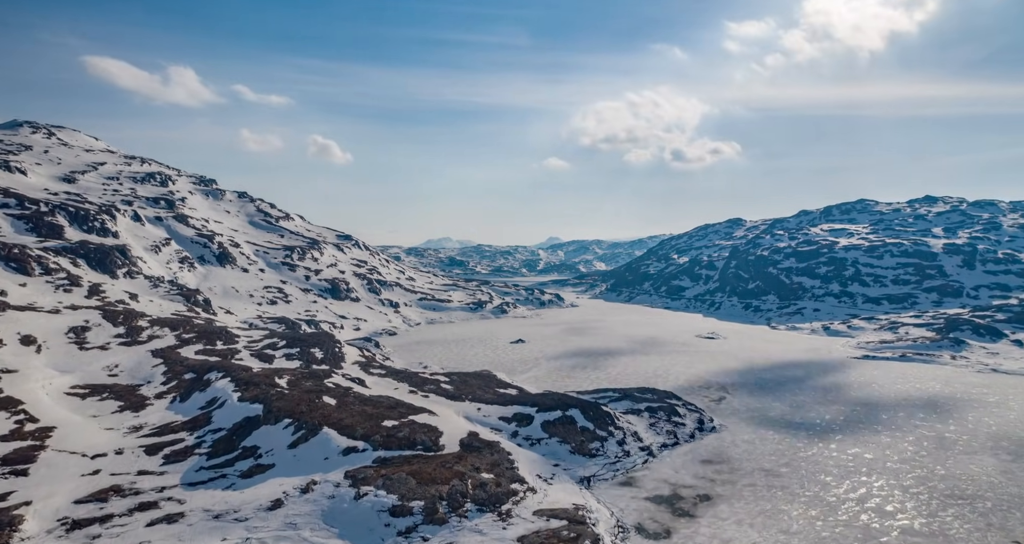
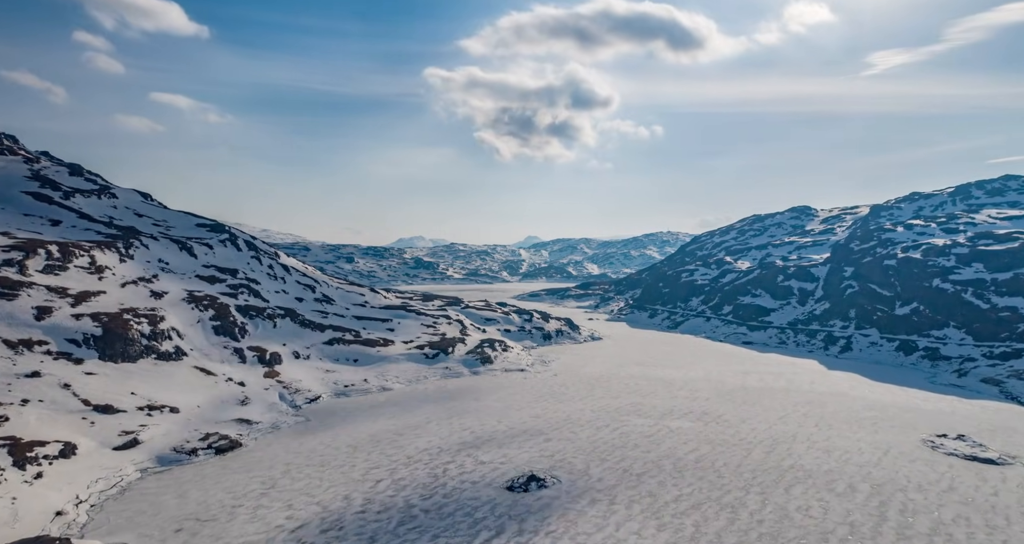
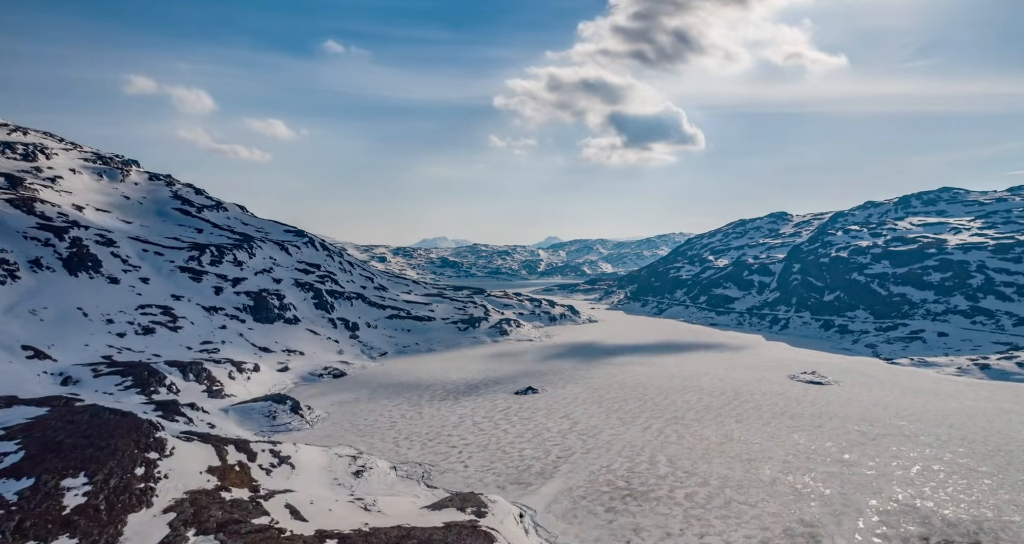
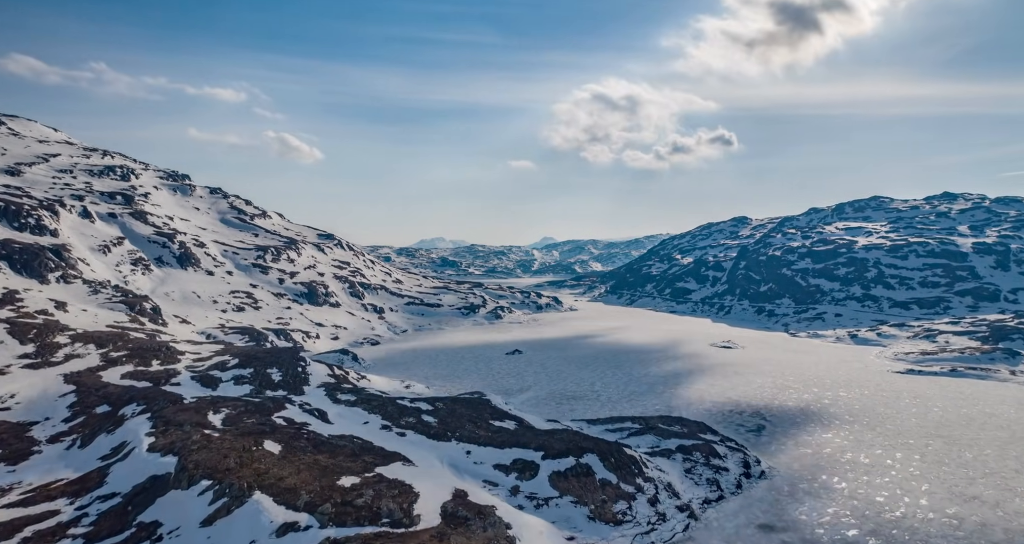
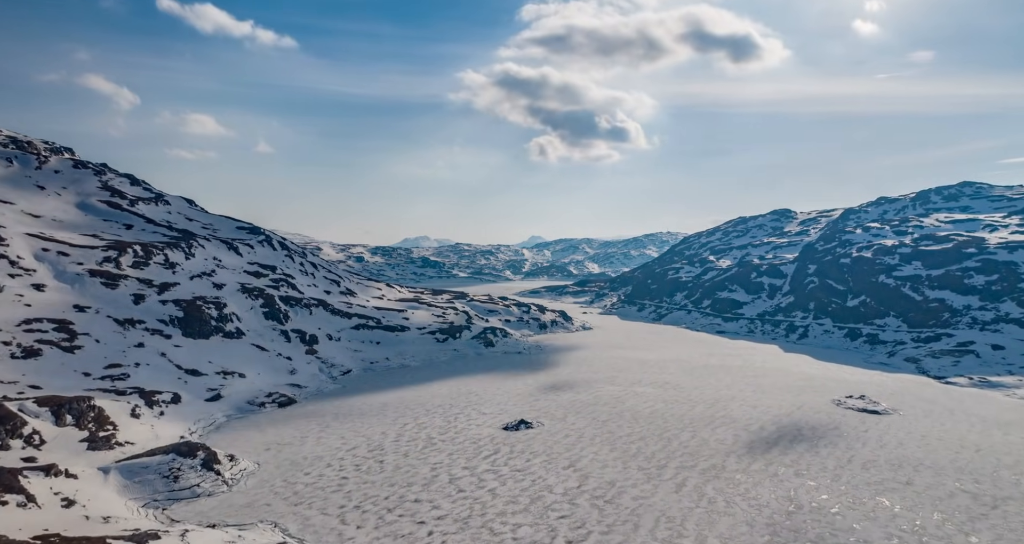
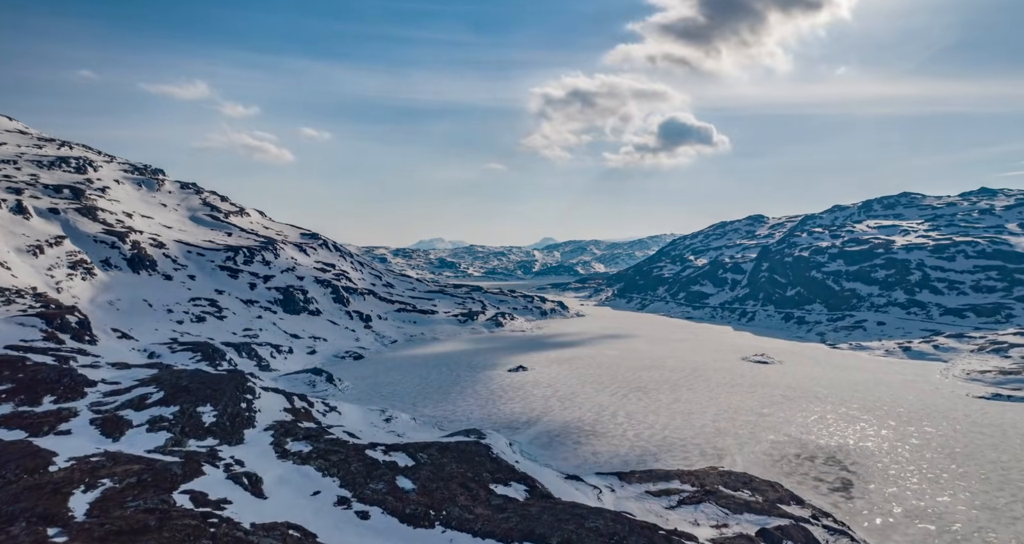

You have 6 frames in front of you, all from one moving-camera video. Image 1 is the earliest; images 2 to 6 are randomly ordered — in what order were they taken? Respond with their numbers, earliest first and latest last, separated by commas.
4, 6, 3, 5, 2
